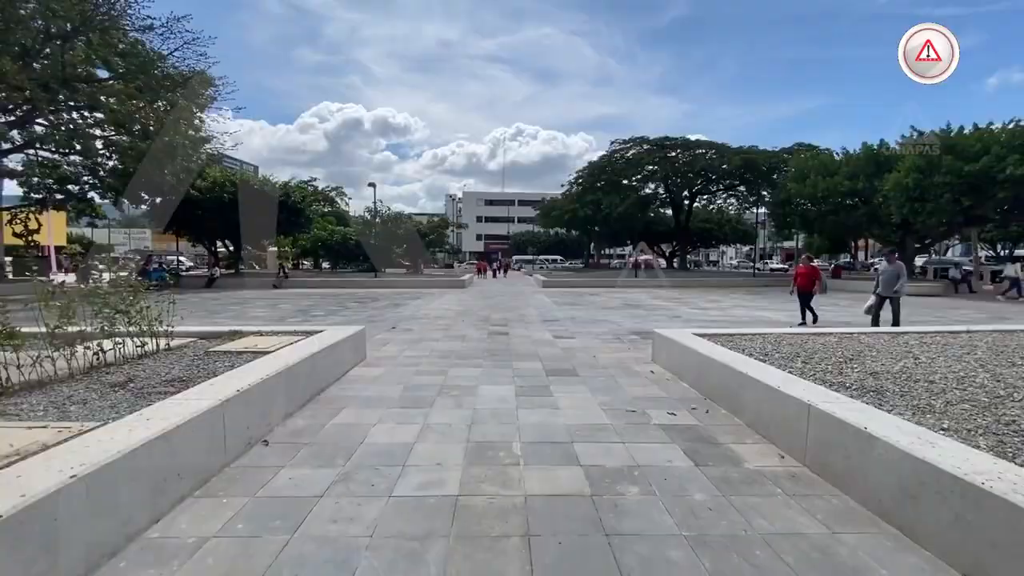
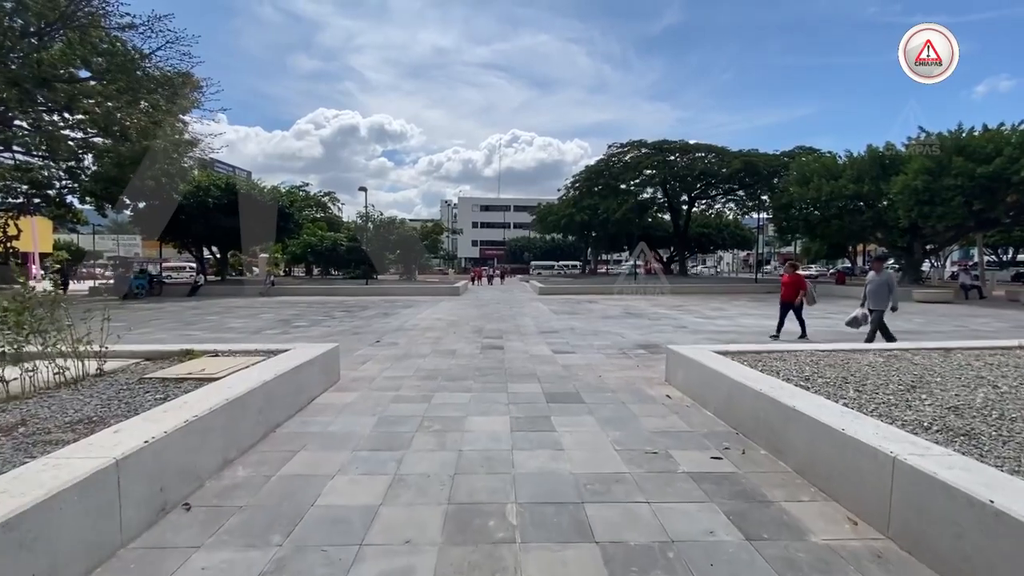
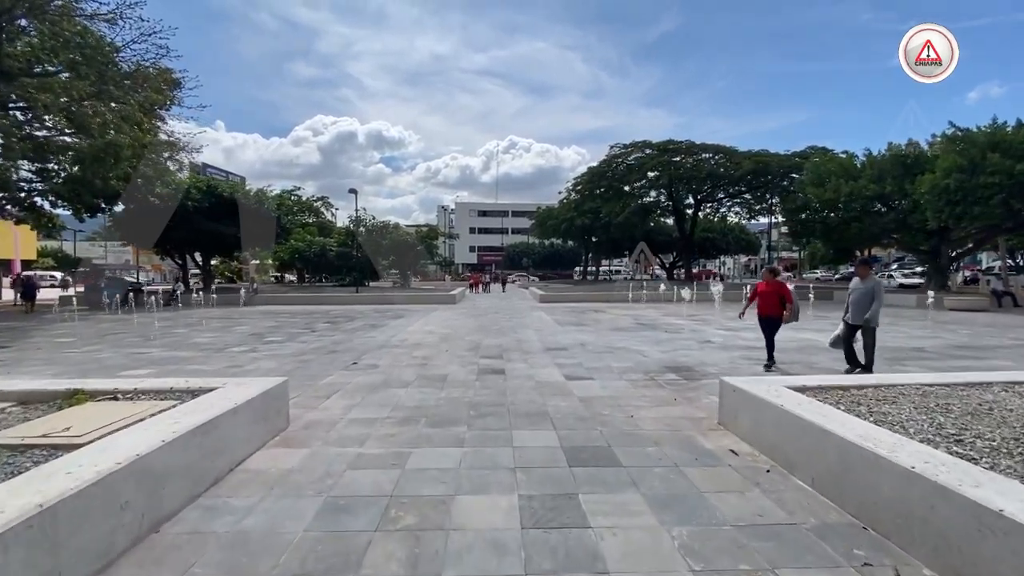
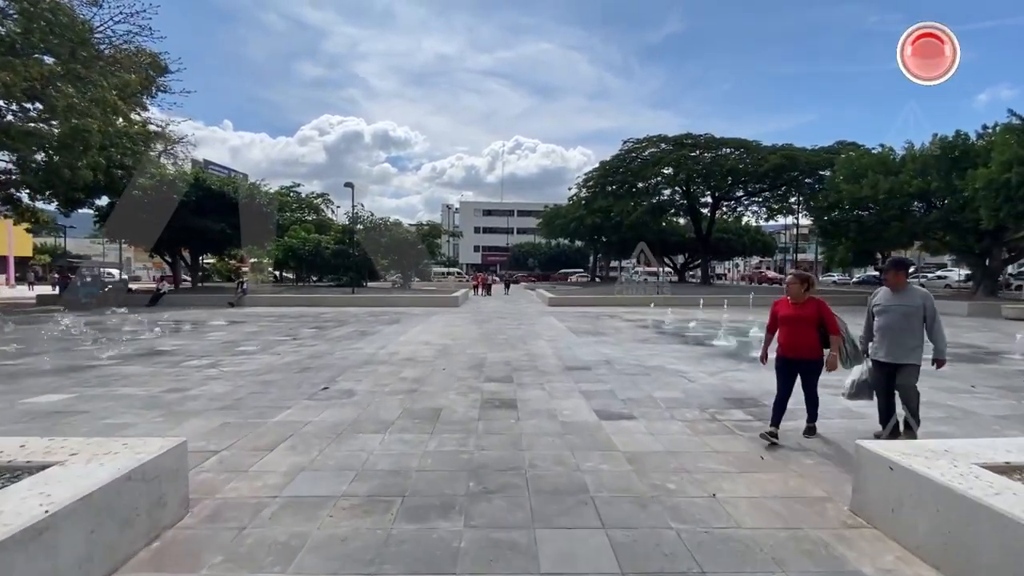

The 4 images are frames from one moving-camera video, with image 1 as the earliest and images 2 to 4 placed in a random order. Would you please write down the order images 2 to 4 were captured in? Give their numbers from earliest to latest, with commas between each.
2, 3, 4
